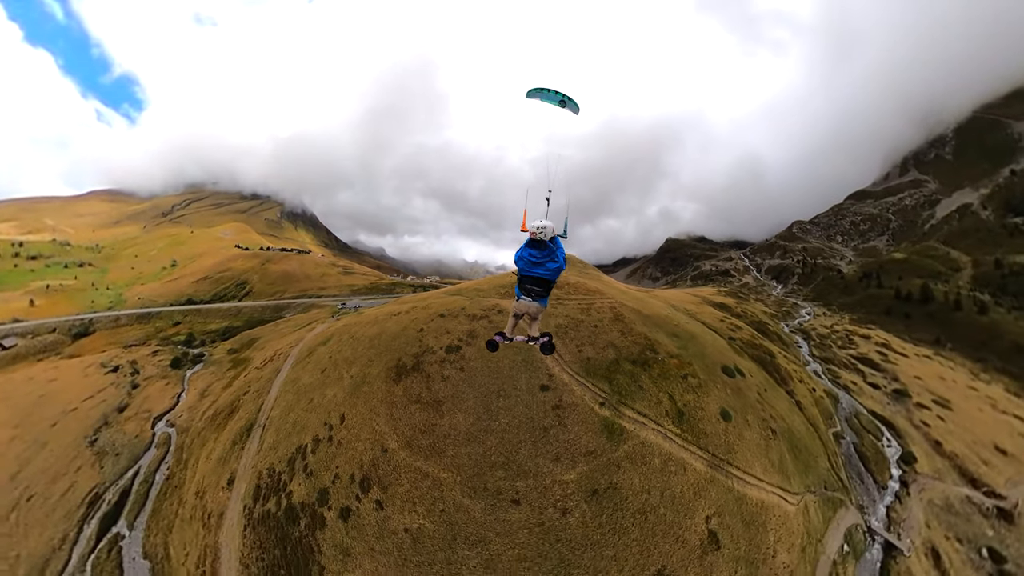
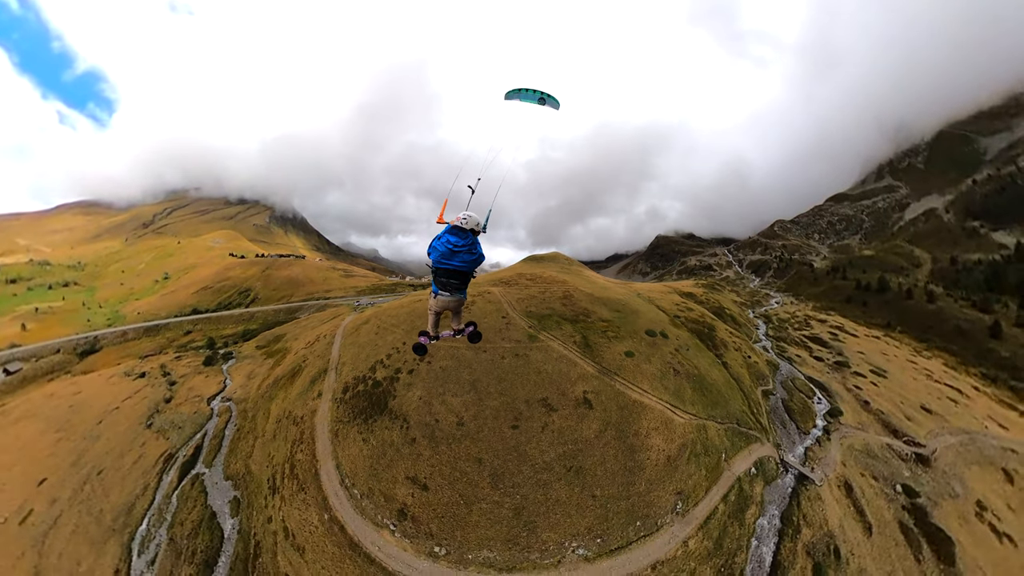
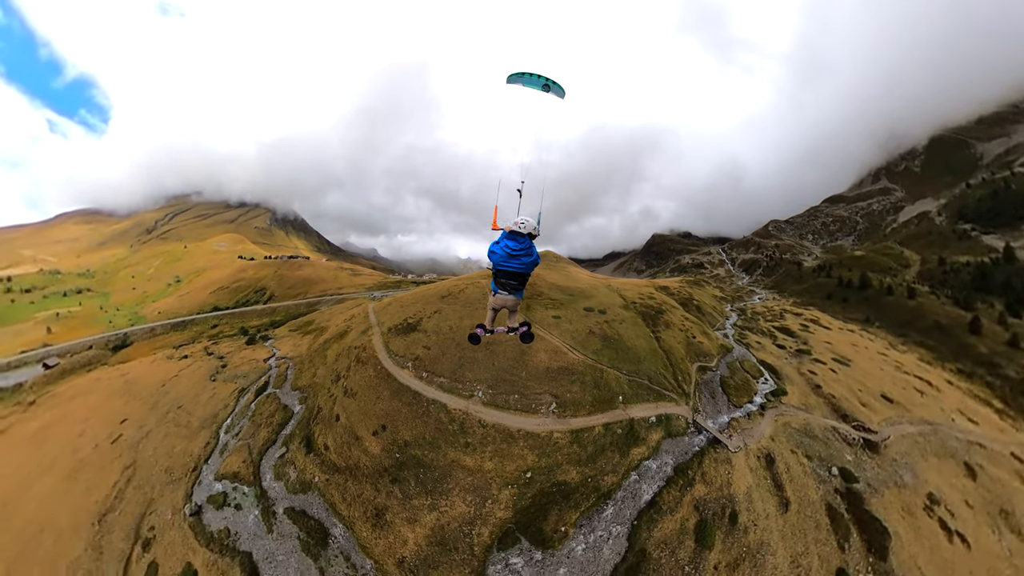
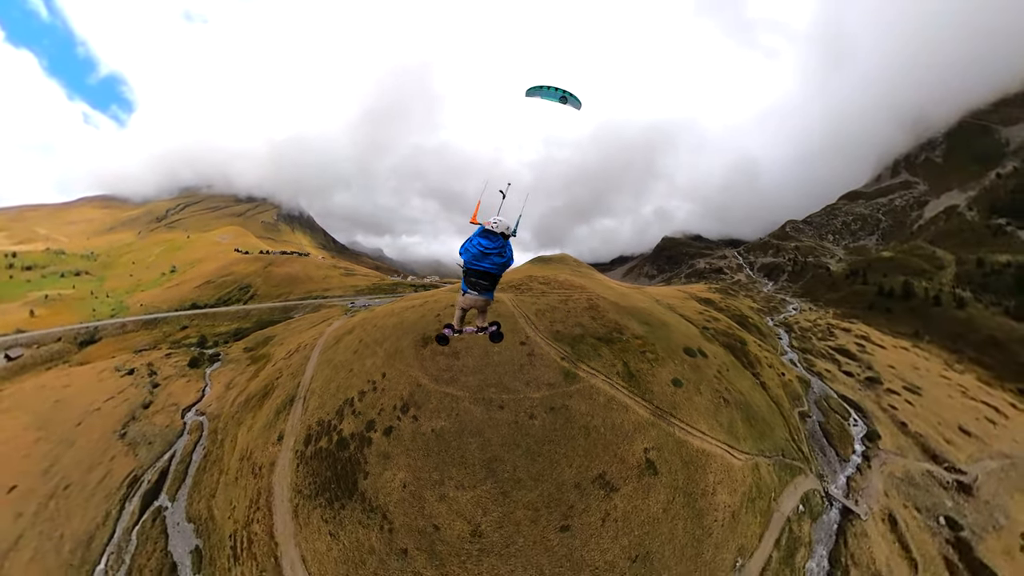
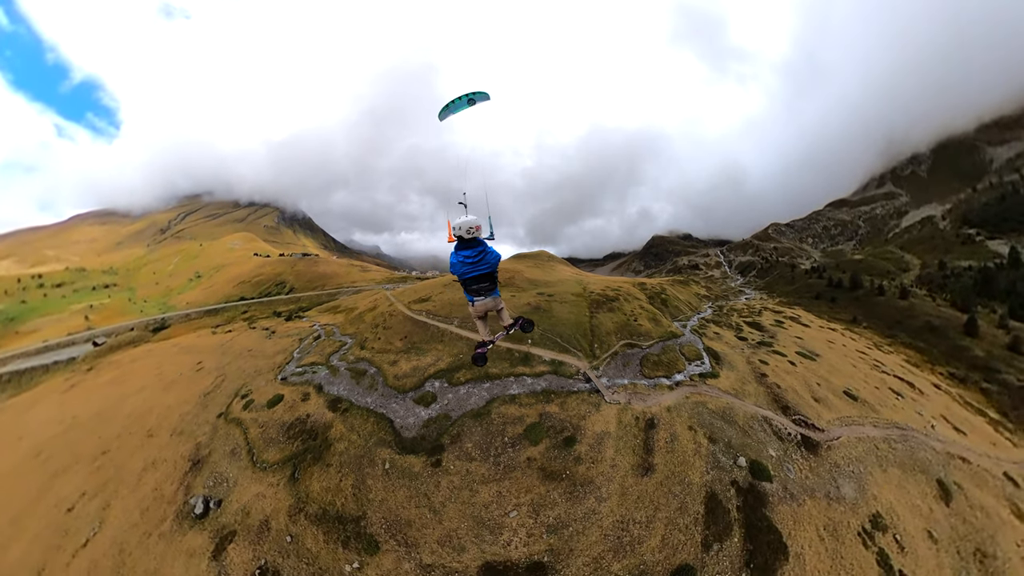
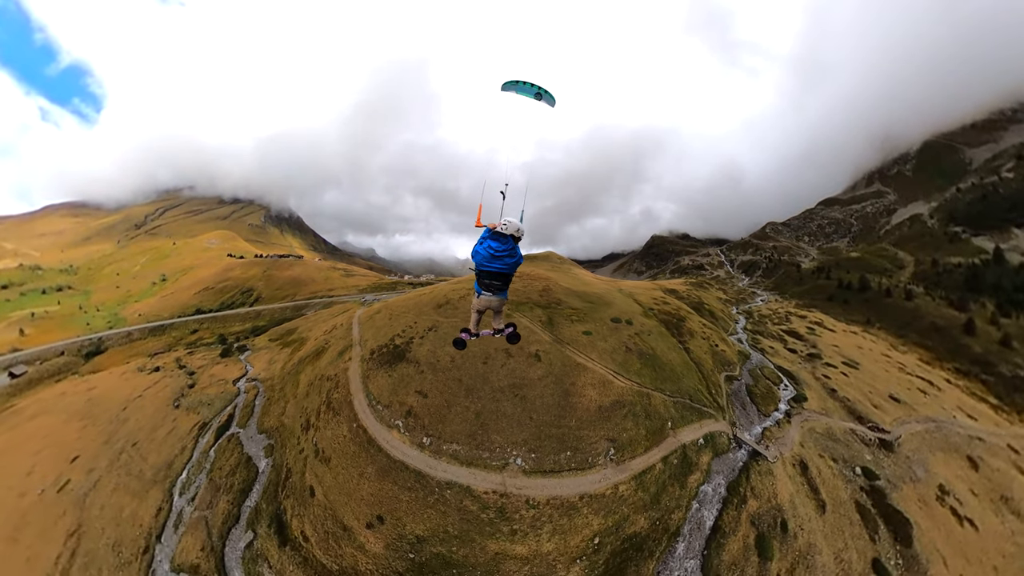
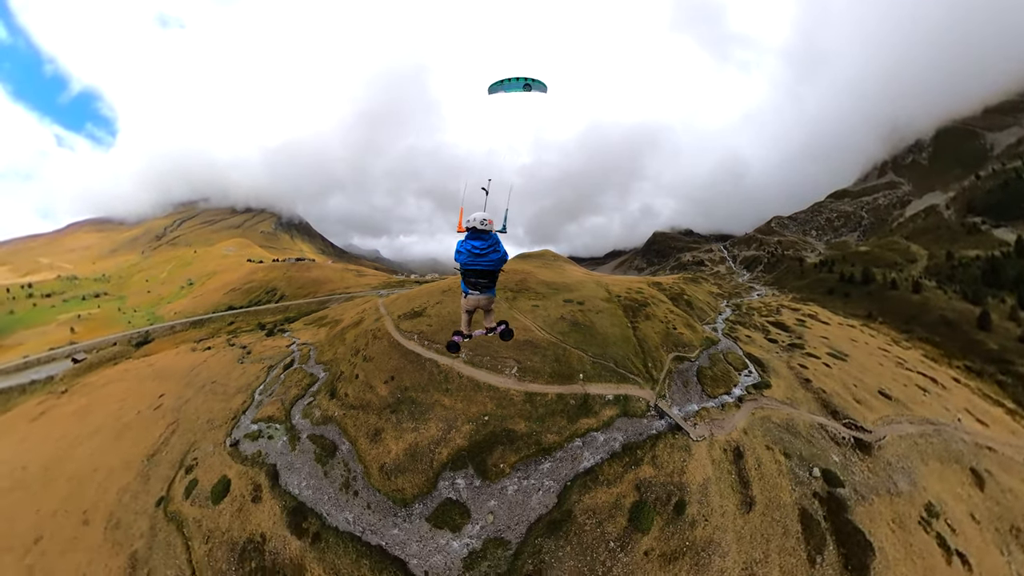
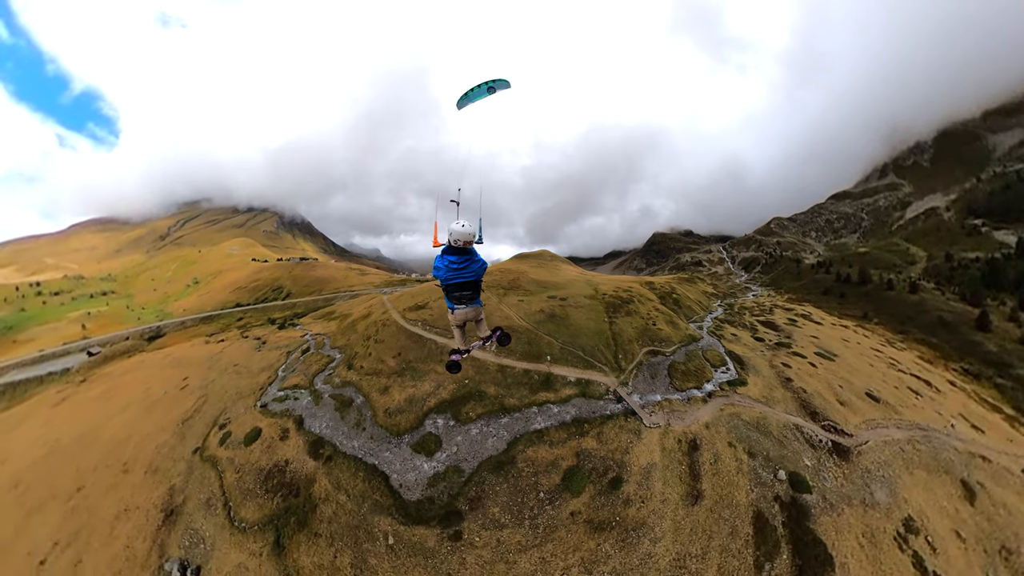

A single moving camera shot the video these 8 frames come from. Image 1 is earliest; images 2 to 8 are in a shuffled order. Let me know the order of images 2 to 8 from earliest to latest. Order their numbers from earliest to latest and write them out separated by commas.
4, 2, 6, 3, 7, 8, 5
